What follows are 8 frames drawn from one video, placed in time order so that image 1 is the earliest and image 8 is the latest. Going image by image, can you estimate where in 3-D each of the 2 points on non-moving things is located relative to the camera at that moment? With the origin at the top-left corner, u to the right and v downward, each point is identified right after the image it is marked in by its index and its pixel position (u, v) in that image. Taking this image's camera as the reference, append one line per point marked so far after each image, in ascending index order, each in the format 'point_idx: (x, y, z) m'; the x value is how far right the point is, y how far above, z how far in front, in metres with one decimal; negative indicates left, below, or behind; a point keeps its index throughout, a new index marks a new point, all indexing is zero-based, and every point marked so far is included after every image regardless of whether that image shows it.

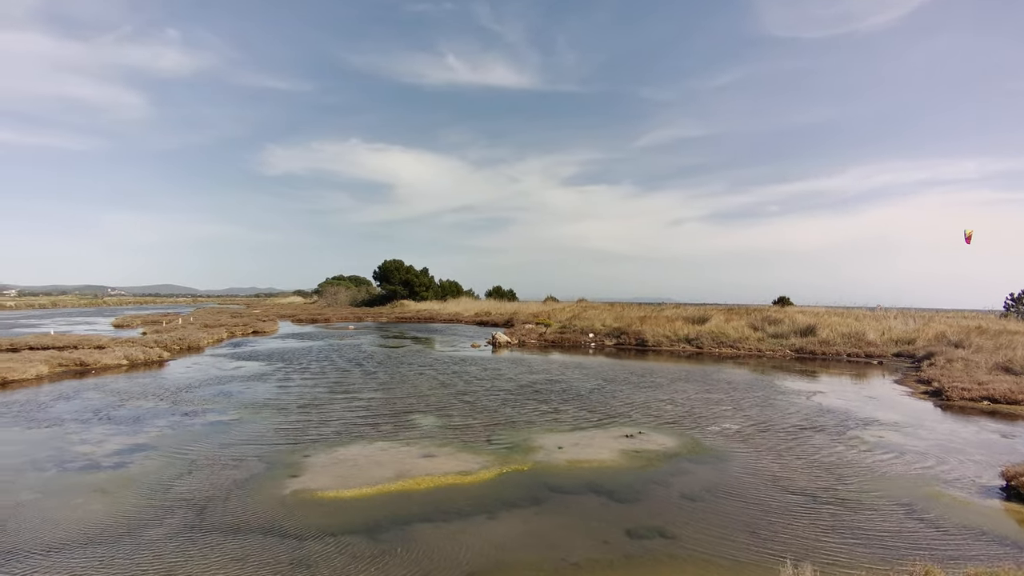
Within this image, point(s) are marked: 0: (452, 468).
0: (-1.0, -3.1, +10.4) m
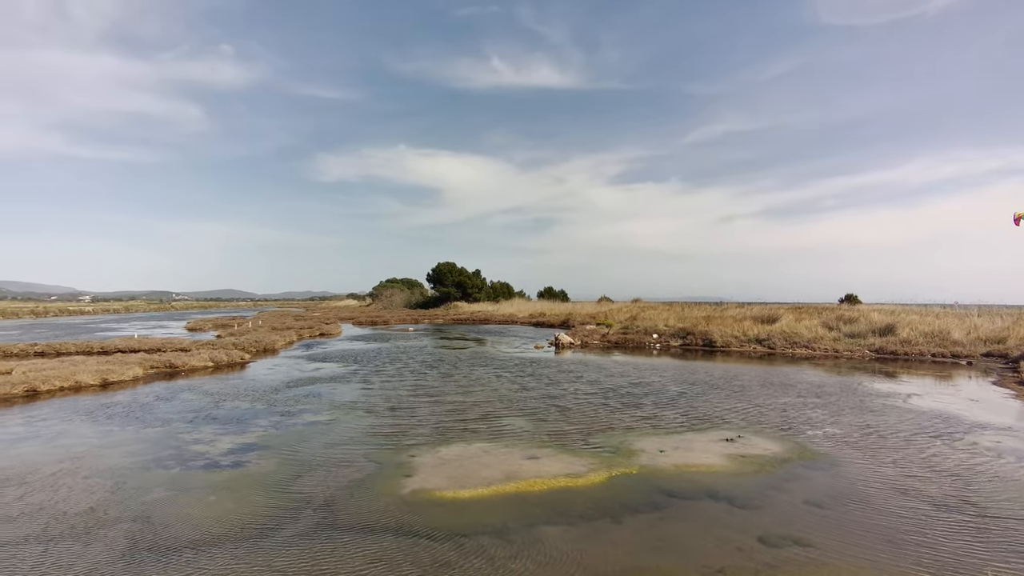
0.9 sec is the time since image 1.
0: (+0.8, -3.1, +10.3) m
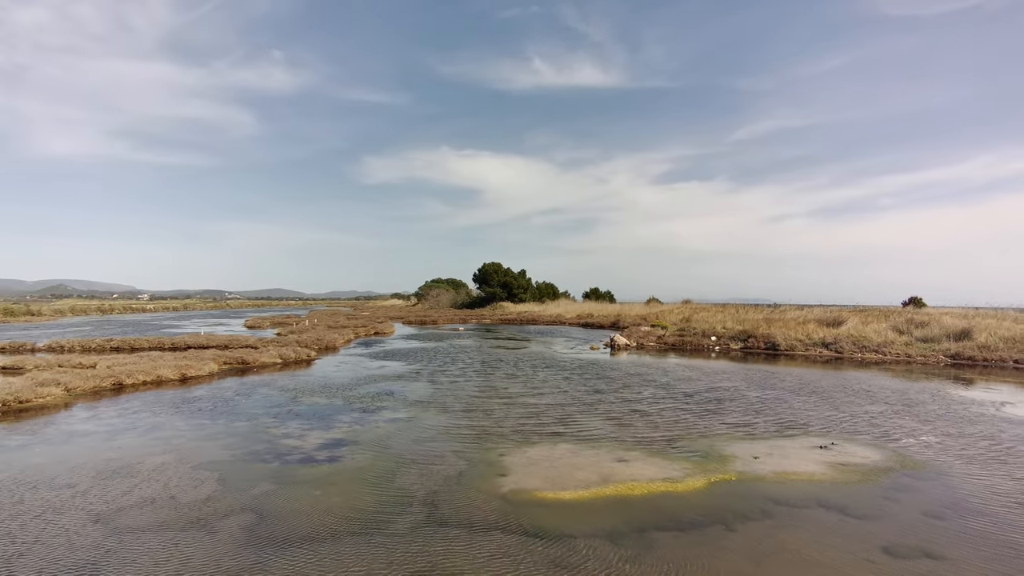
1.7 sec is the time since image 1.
0: (+2.4, -3.1, +10.0) m
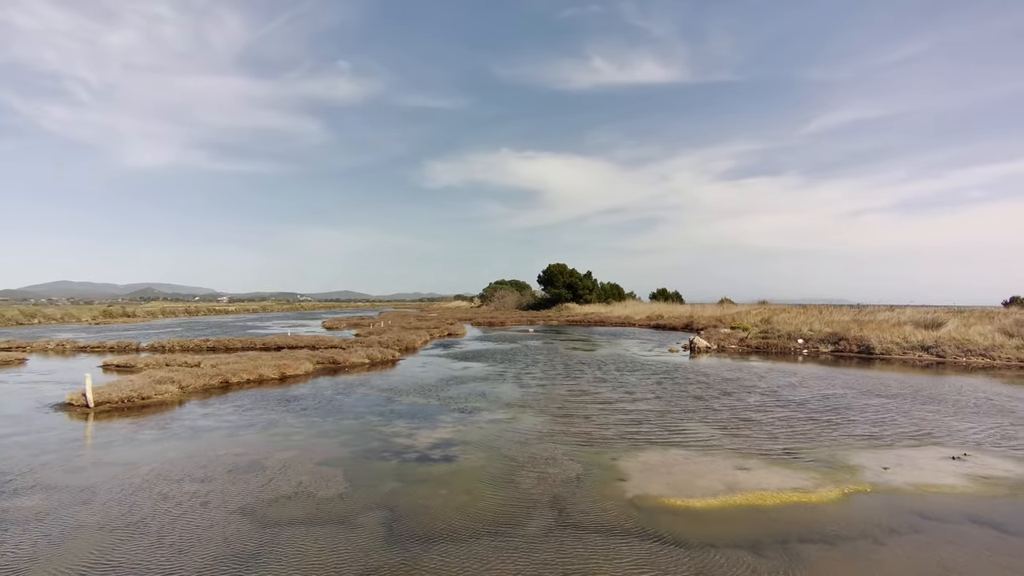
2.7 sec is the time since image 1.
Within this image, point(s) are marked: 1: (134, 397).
0: (+4.3, -3.1, +9.6) m
1: (-10.9, -3.2, +17.4) m
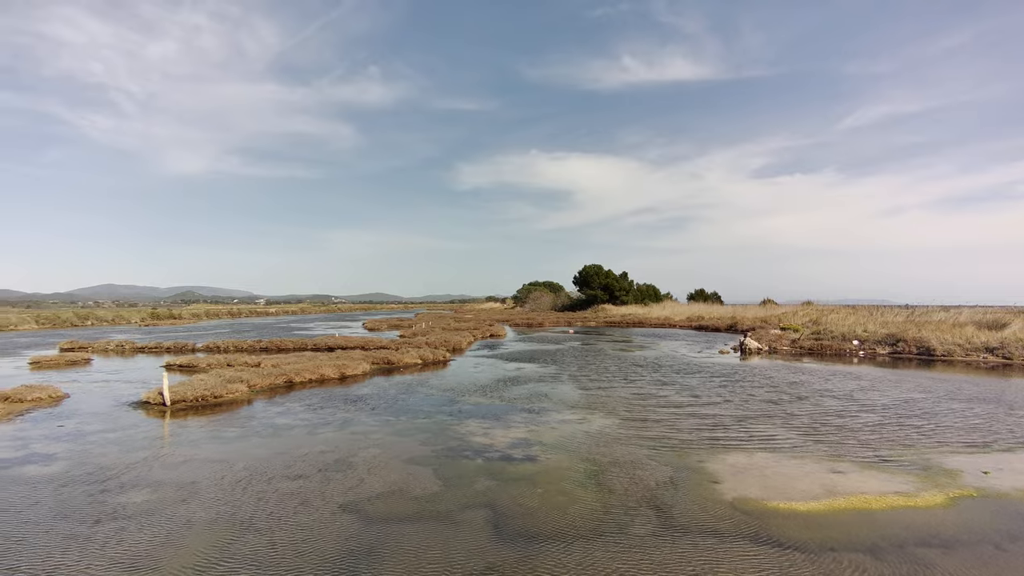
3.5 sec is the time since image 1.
0: (+5.8, -3.1, +9.4) m
1: (-9.1, -3.2, +17.9) m
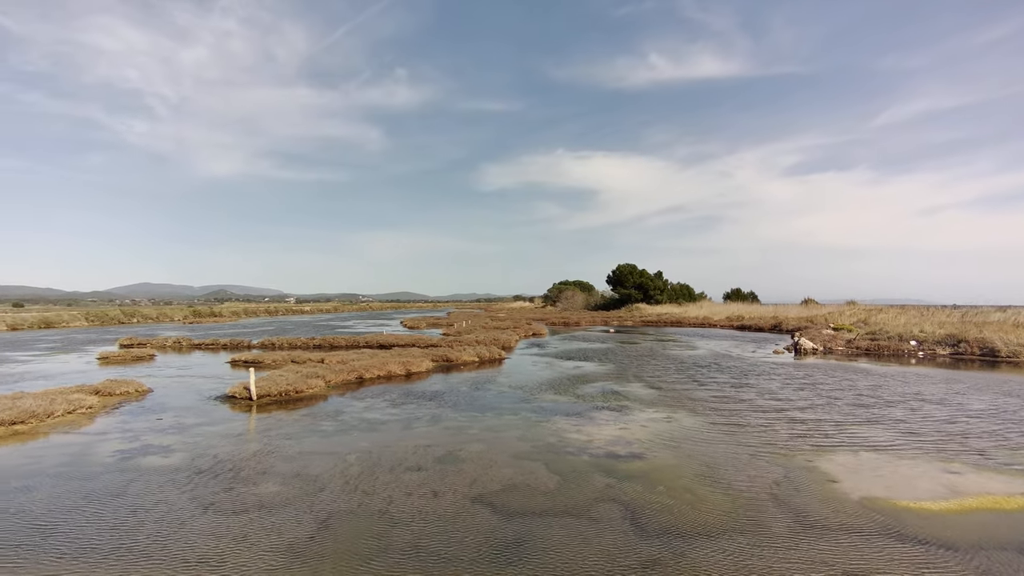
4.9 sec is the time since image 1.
0: (+7.6, -3.1, +9.3) m
1: (-6.8, -3.2, +18.4) m
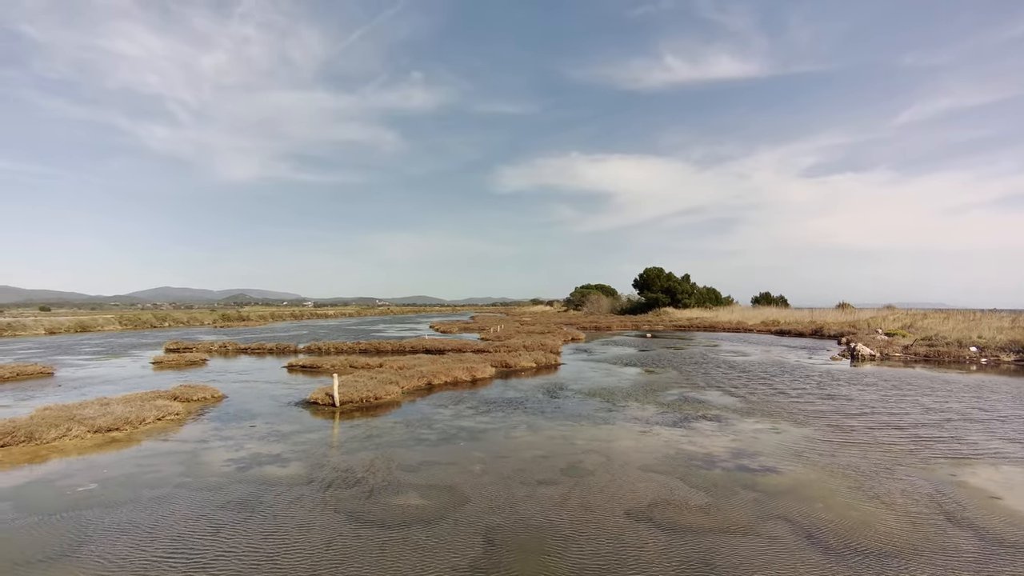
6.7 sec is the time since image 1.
0: (+9.8, -3.2, +8.8) m
1: (-4.4, -3.4, +18.4) m
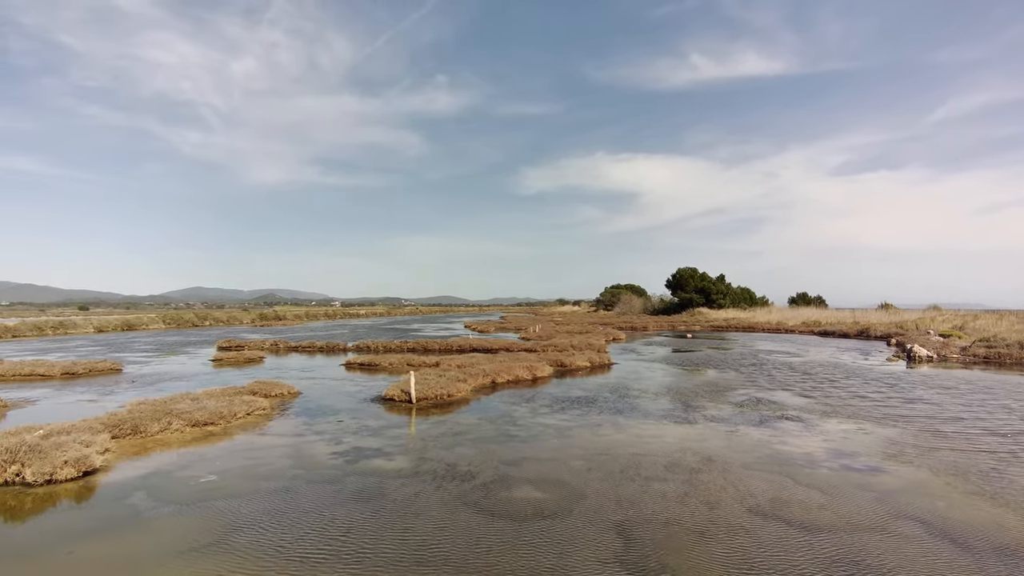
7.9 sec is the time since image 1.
0: (+11.7, -3.2, +8.7) m
1: (-2.2, -3.4, +18.8) m
